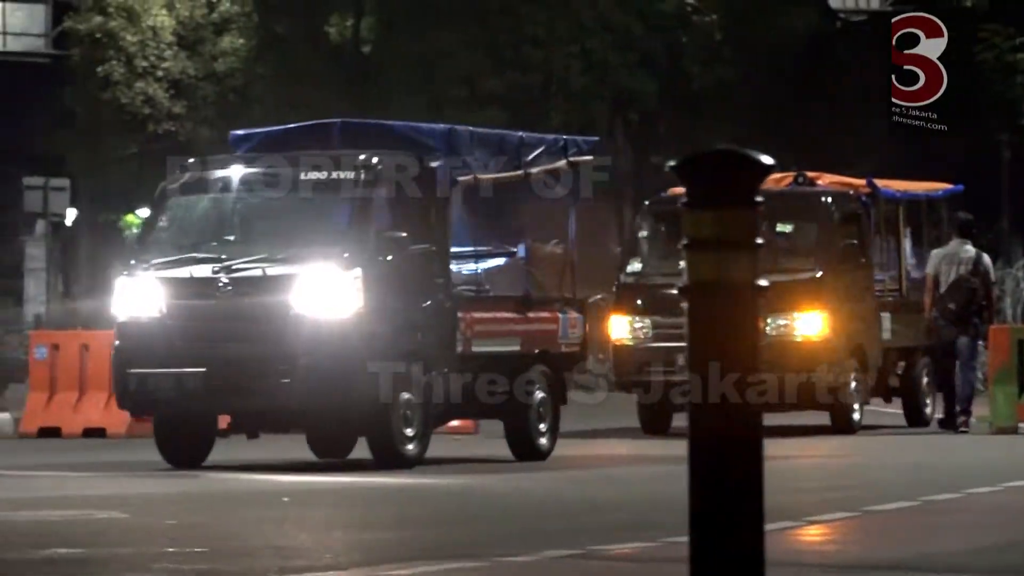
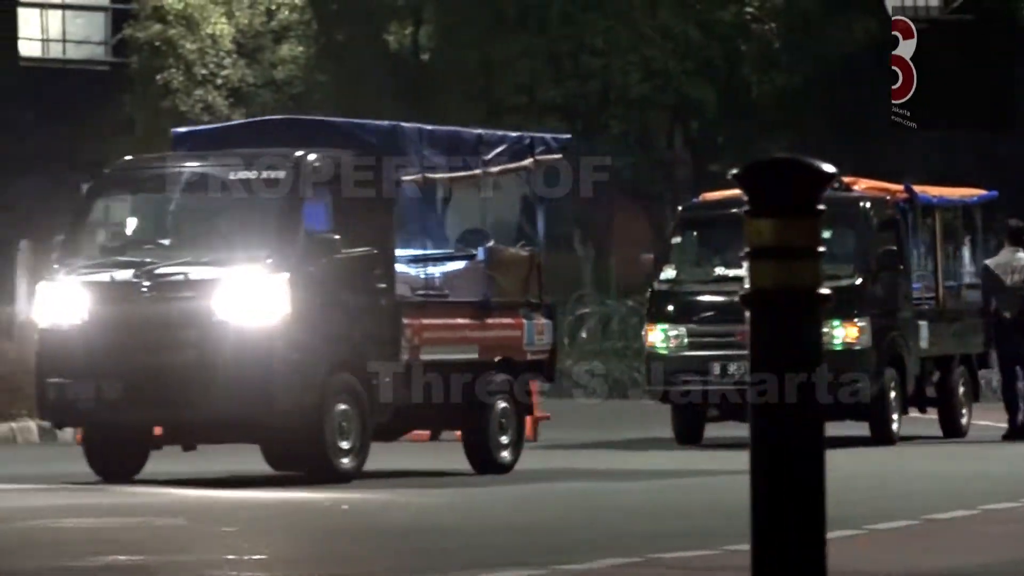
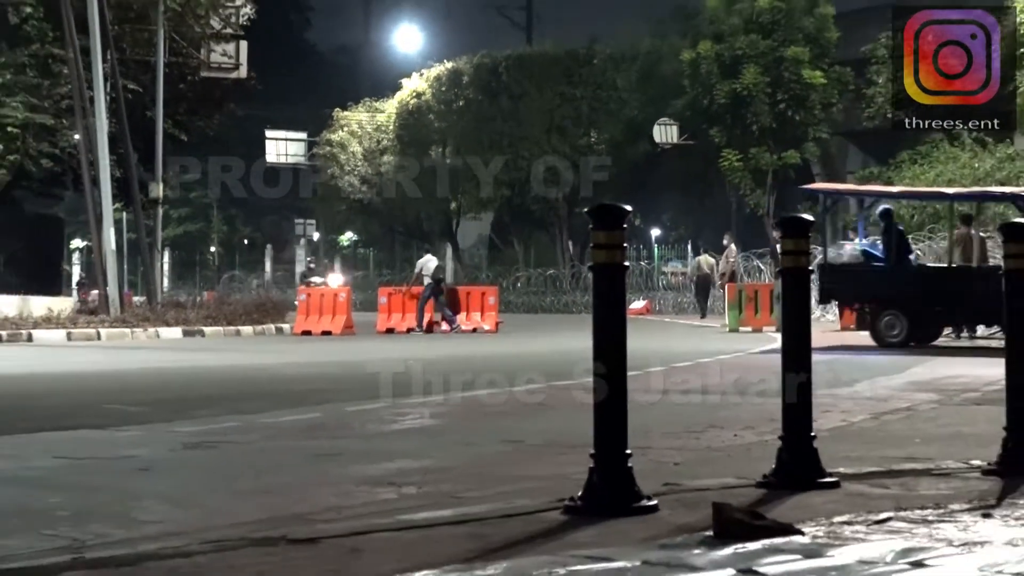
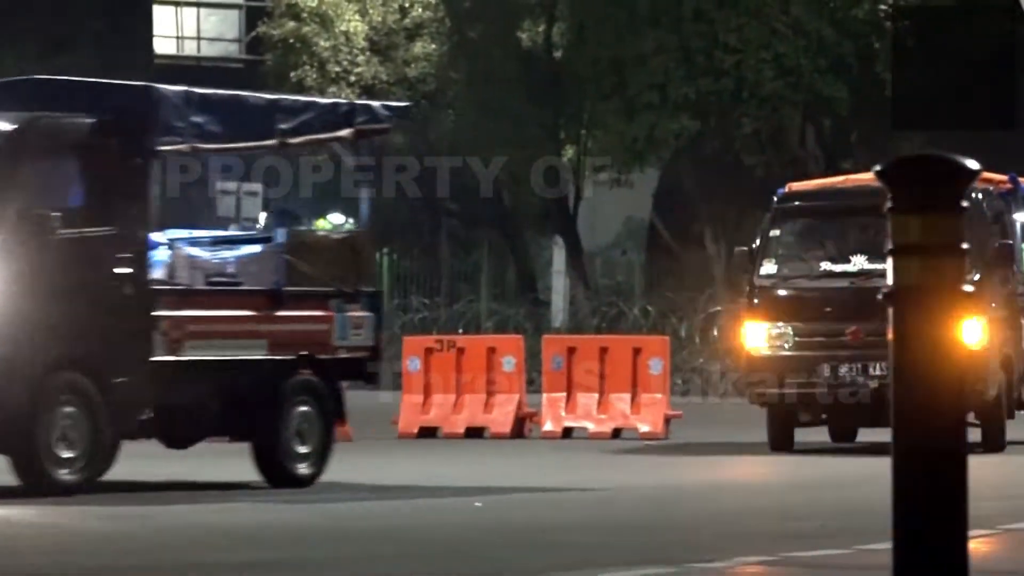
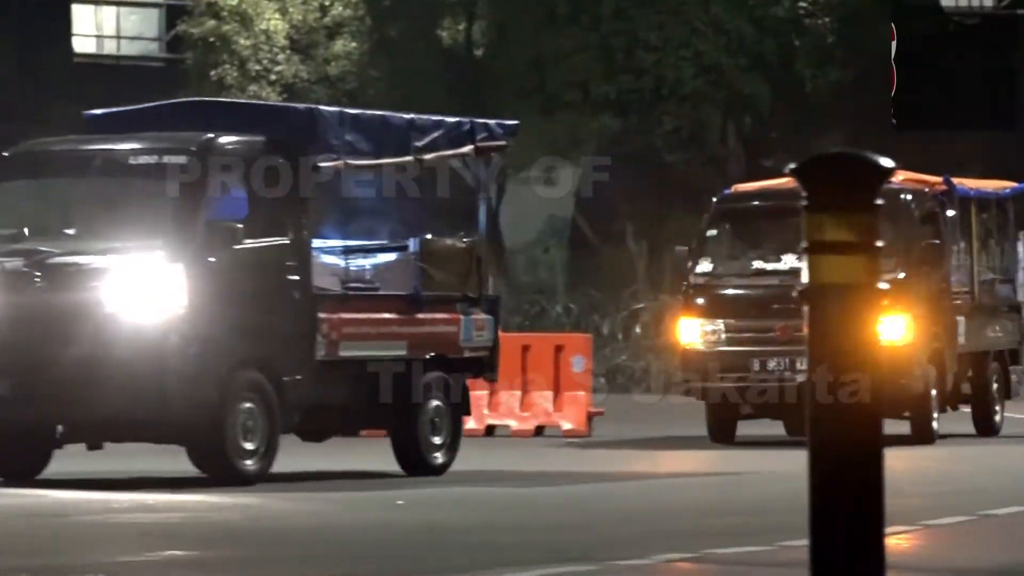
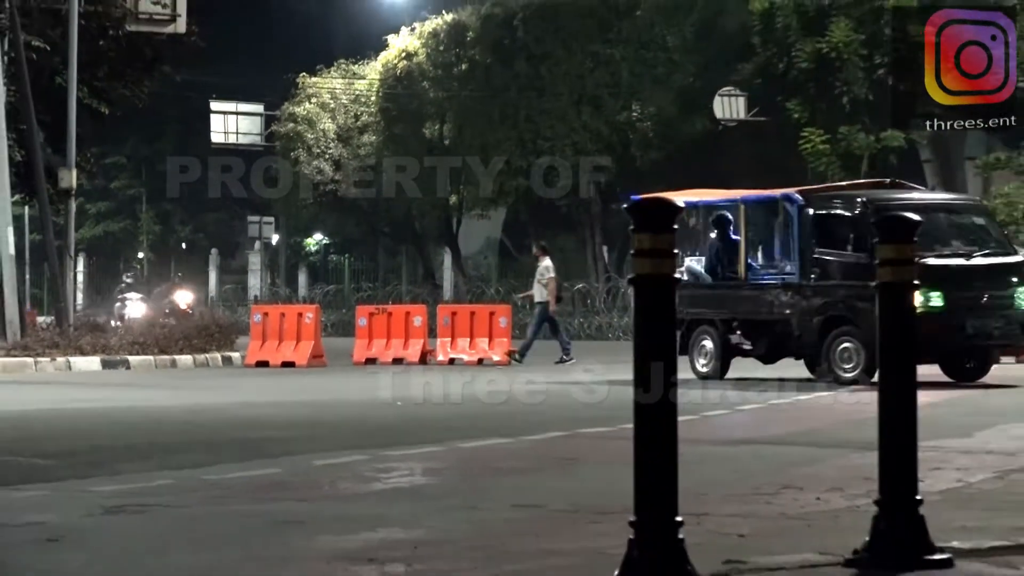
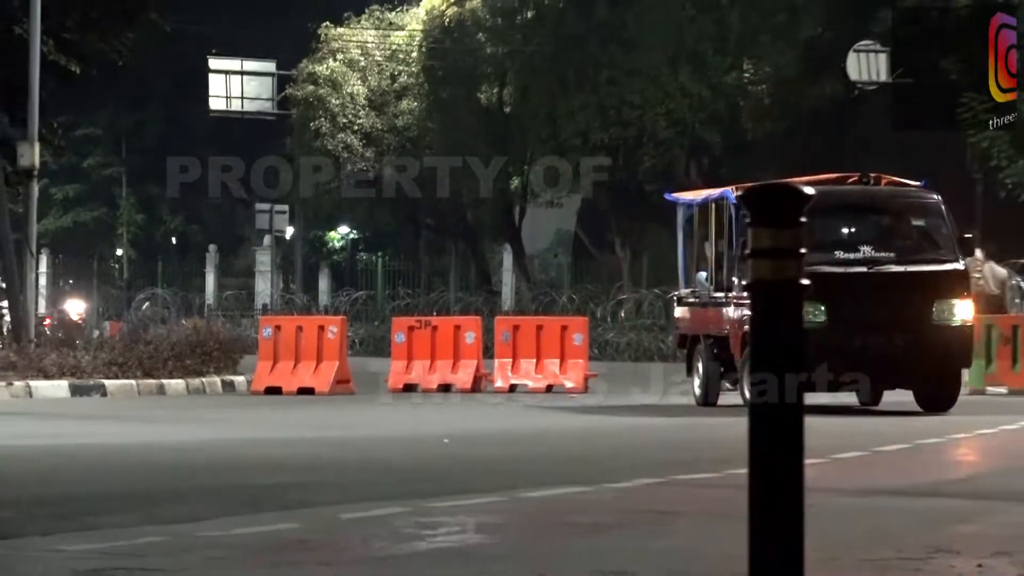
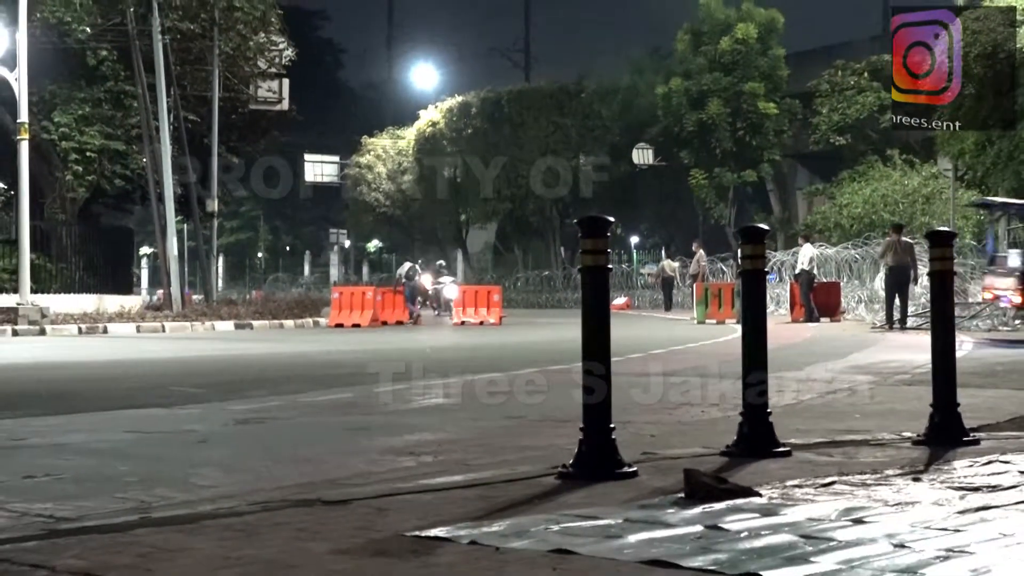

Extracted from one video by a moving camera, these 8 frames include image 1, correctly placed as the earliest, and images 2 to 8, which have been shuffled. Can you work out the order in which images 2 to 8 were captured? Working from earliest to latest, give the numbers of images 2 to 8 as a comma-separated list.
2, 5, 4, 7, 6, 3, 8
